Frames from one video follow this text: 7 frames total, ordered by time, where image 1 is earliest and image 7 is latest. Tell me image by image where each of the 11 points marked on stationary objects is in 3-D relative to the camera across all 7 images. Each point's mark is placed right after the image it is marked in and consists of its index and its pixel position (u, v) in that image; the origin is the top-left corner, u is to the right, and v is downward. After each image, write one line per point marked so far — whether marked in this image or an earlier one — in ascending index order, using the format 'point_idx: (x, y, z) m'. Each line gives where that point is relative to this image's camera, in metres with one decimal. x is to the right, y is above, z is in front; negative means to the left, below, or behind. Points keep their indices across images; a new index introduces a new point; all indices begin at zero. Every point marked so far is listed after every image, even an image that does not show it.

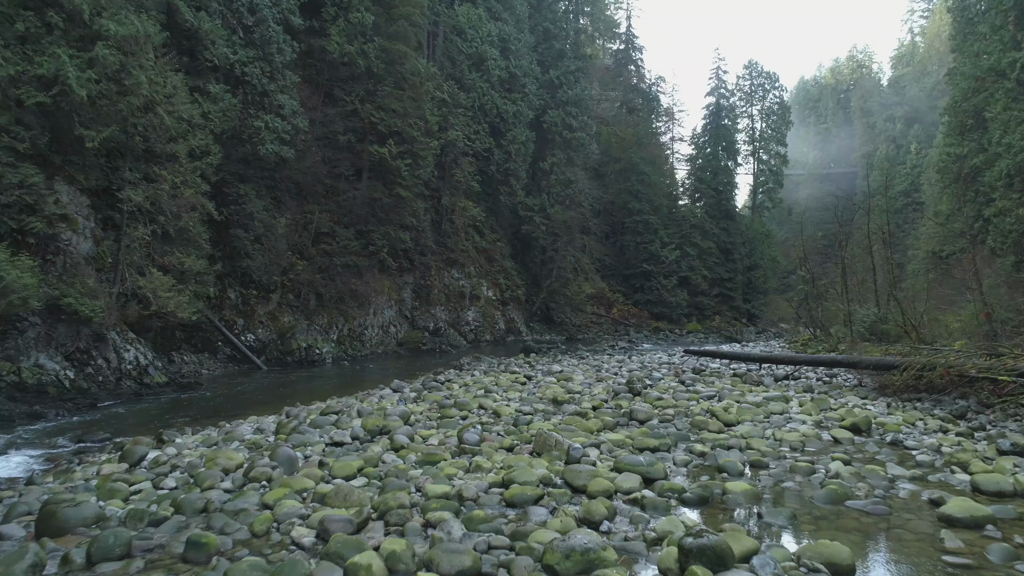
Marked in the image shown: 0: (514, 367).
0: (0.0, -1.1, +11.3) m
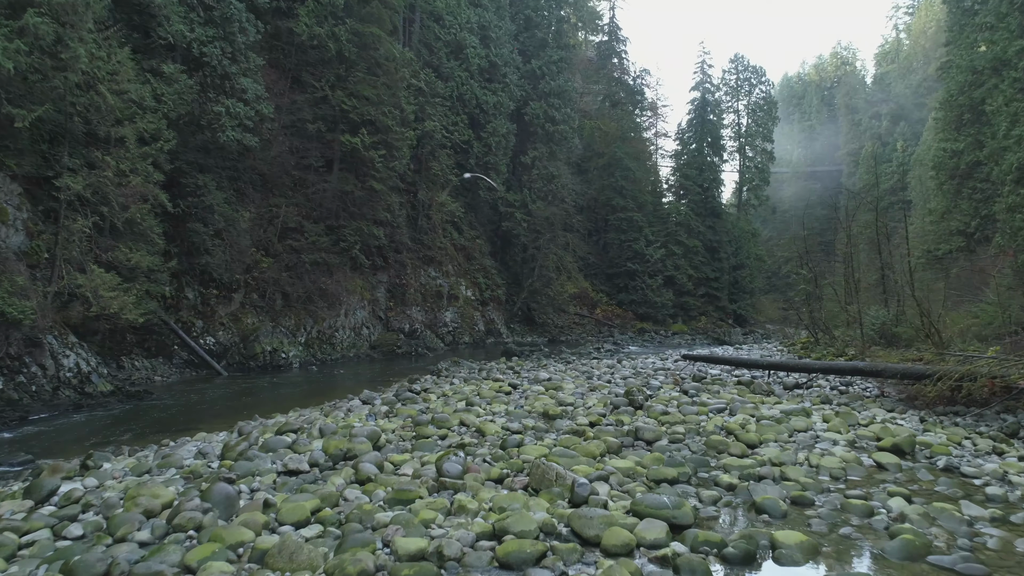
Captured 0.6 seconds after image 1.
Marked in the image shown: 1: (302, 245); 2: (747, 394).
0: (-0.2, -1.0, +10.3) m
1: (-3.7, +0.8, +14.9) m
2: (+2.2, -1.0, +8.0) m
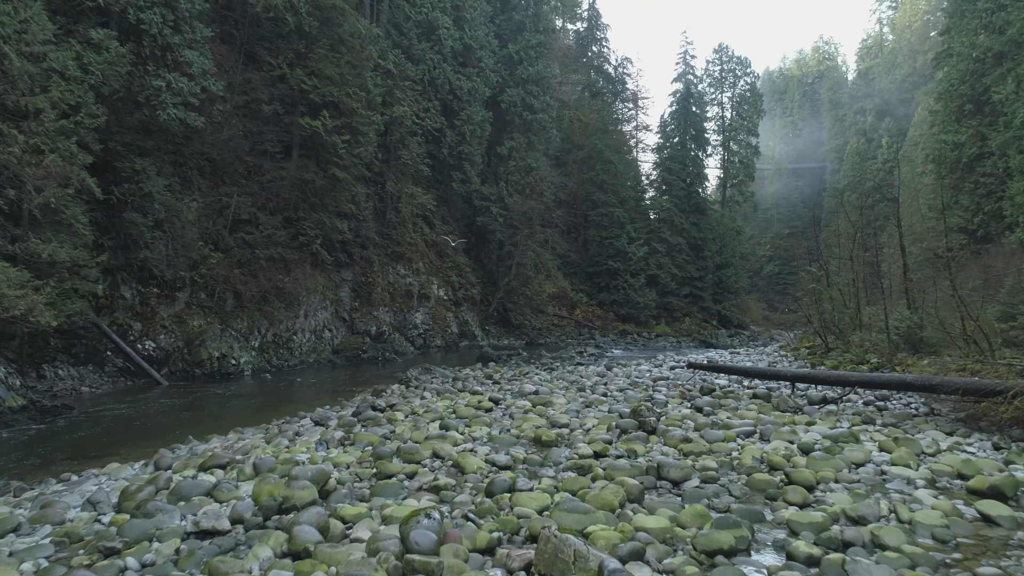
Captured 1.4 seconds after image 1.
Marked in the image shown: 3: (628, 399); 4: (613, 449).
0: (-0.4, -1.0, +9.0) m
1: (-4.1, +0.8, +13.5) m
2: (+2.1, -1.0, +6.8) m
3: (+1.0, -1.0, +7.4) m
4: (+0.6, -1.0, +5.3) m
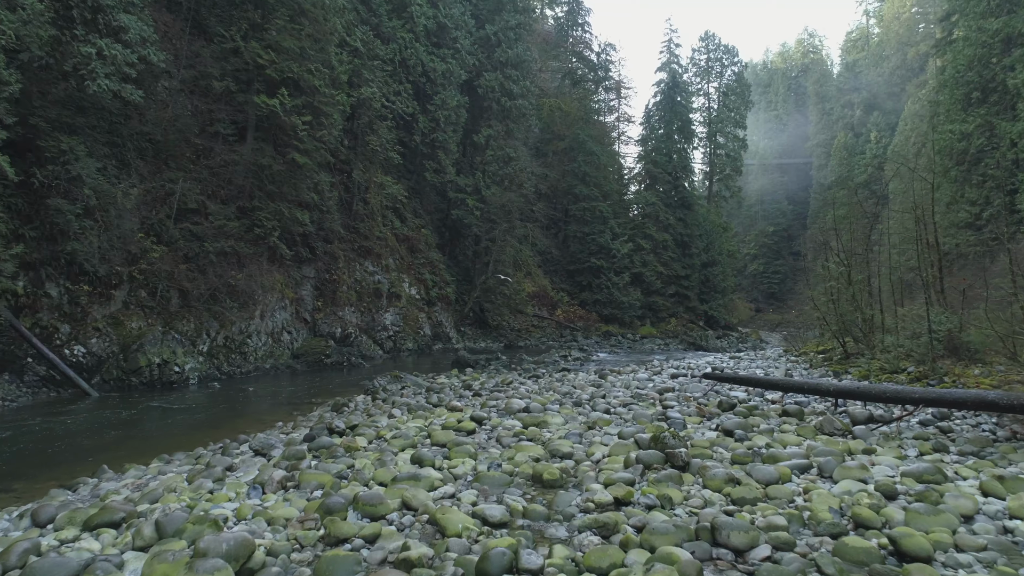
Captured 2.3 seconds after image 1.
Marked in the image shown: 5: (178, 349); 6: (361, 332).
0: (-0.5, -1.0, +7.7) m
1: (-4.4, +0.8, +12.0) m
2: (+2.0, -1.0, +5.6) m
3: (+0.9, -1.0, +6.2) m
4: (+0.6, -1.0, +4.1) m
5: (-4.2, -0.8, +10.7) m
6: (-2.6, -0.8, +14.5) m
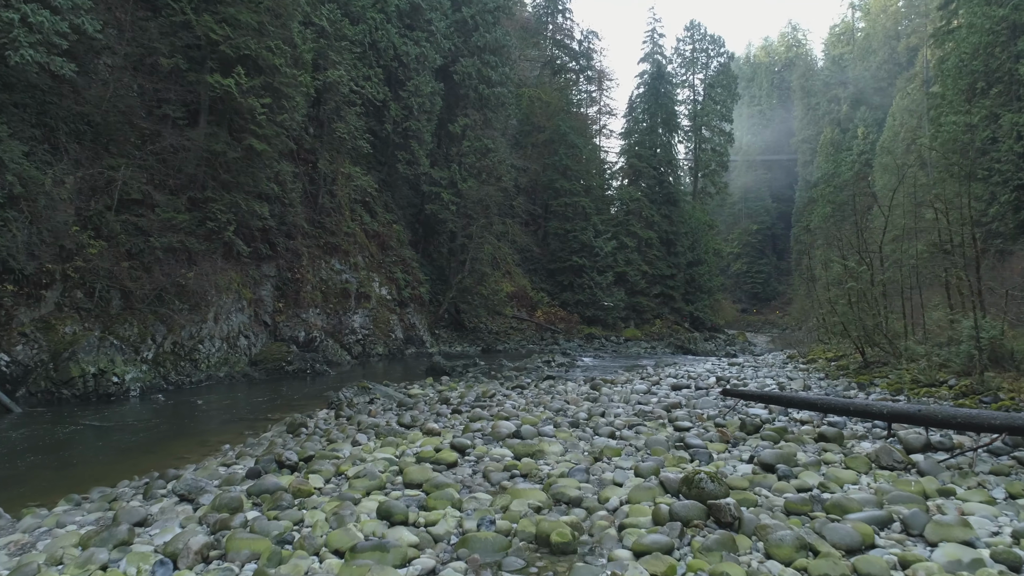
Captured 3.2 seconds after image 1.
0: (-0.7, -1.0, +6.7) m
1: (-4.6, +0.8, +10.8) m
2: (+2.0, -1.0, +4.6) m
3: (+0.9, -1.0, +5.2) m
4: (+0.6, -1.0, +3.0) m
5: (-4.4, -0.8, +9.5) m
6: (-2.9, -0.7, +13.3) m
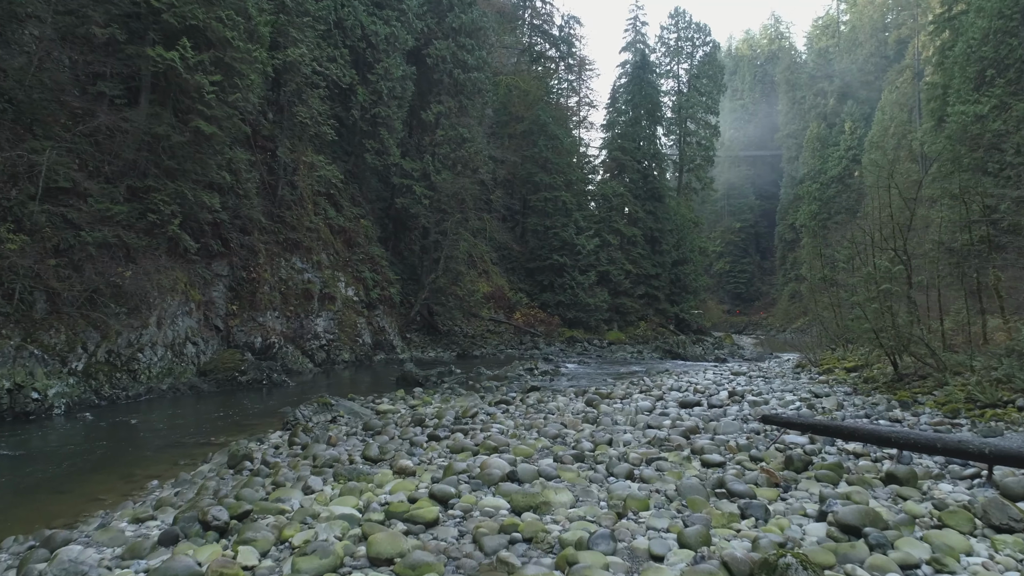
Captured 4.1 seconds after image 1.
0: (-0.7, -1.0, +5.5) m
1: (-4.8, +0.8, +9.5) m
2: (+2.0, -1.0, +3.5) m
3: (+0.8, -1.0, +4.0) m
4: (+0.7, -1.0, +1.9) m
5: (-4.6, -0.8, +8.2) m
6: (-3.2, -0.8, +12.1) m
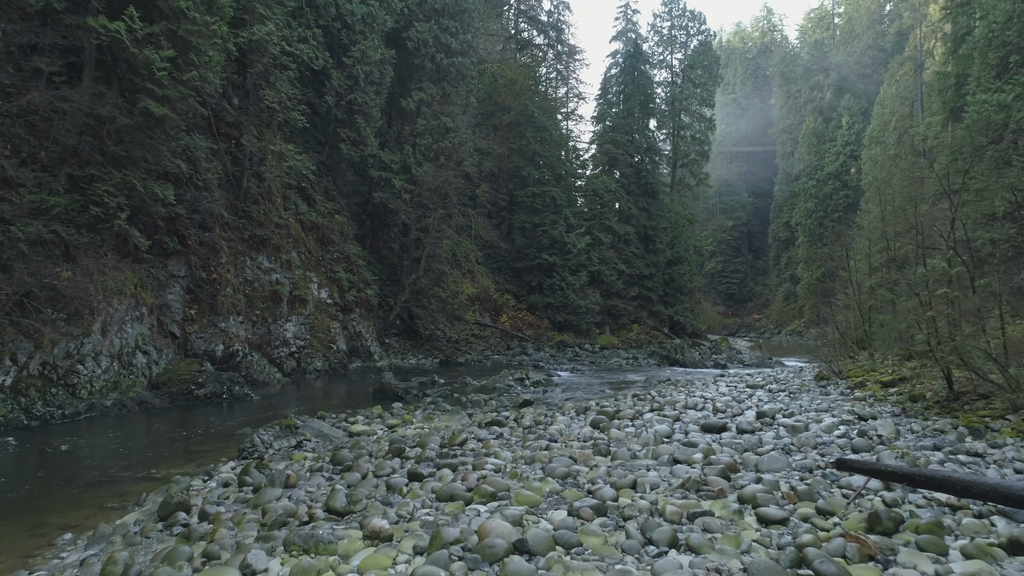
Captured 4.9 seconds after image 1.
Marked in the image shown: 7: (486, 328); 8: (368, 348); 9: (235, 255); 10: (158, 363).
0: (-0.7, -1.1, +4.4) m
1: (-4.9, +0.8, +8.3) m
2: (+2.0, -1.0, +2.4) m
3: (+0.9, -1.0, +3.0) m
4: (+0.8, -1.1, +0.8) m
5: (-4.6, -0.8, +7.0) m
6: (-3.4, -0.8, +10.9) m
7: (-0.6, -0.8, +17.0) m
8: (-2.4, -1.0, +13.9) m
9: (-3.8, +0.5, +11.5) m
10: (-4.0, -0.8, +9.5) m
